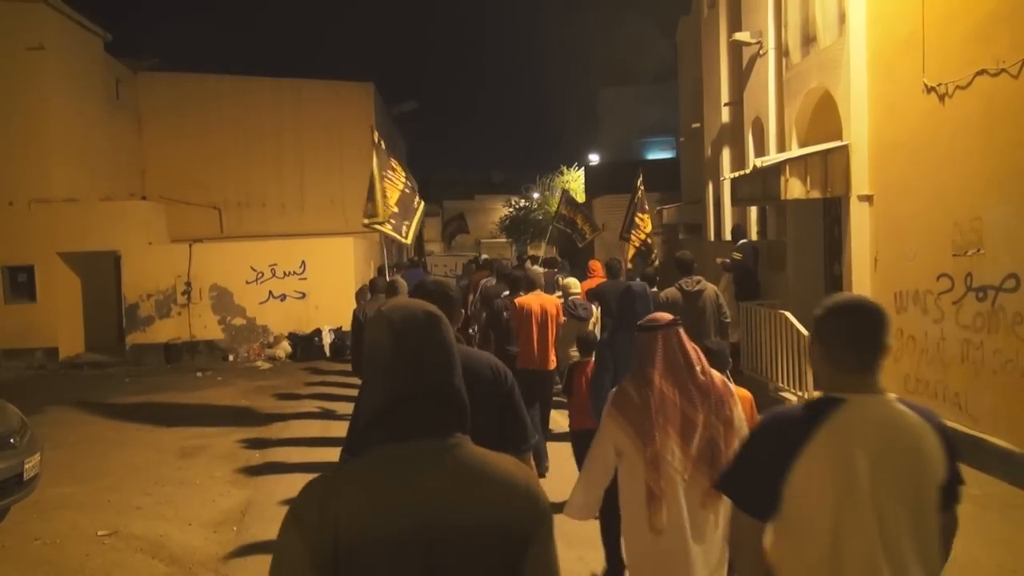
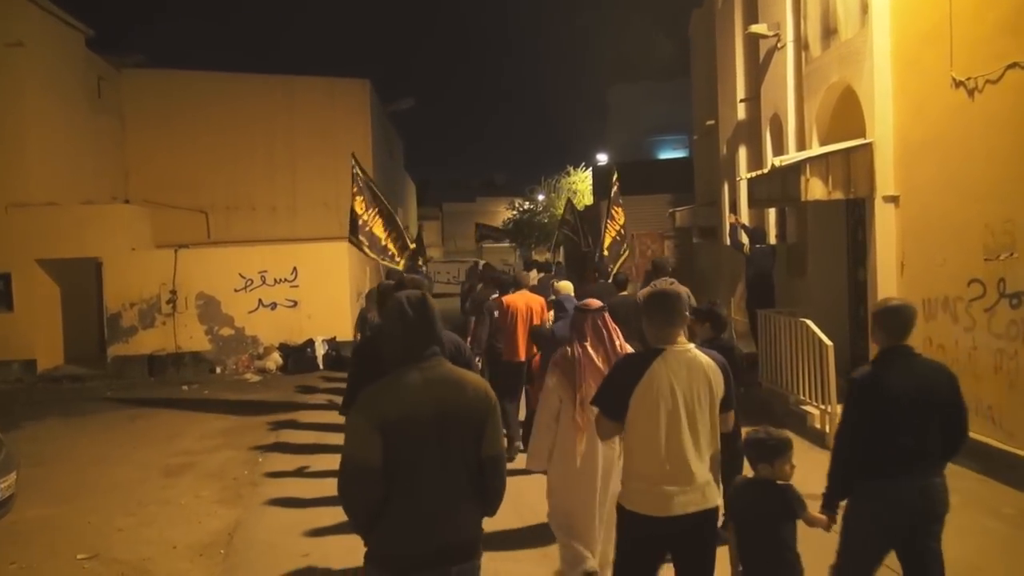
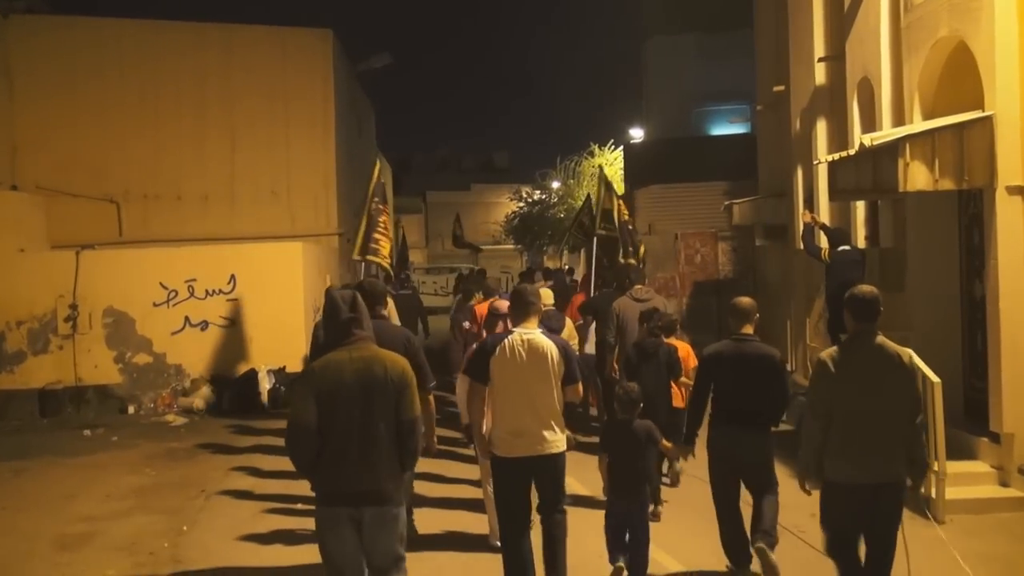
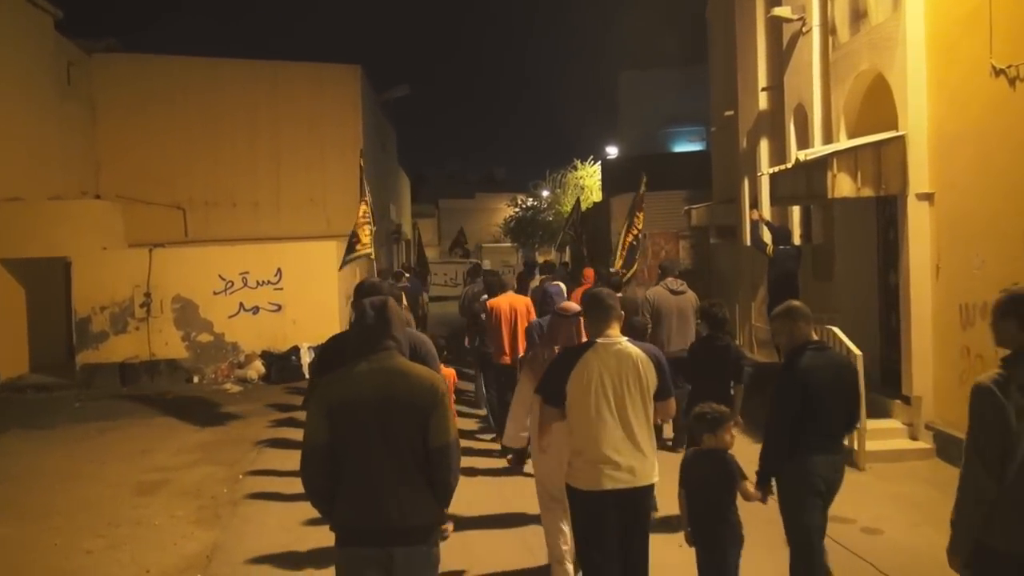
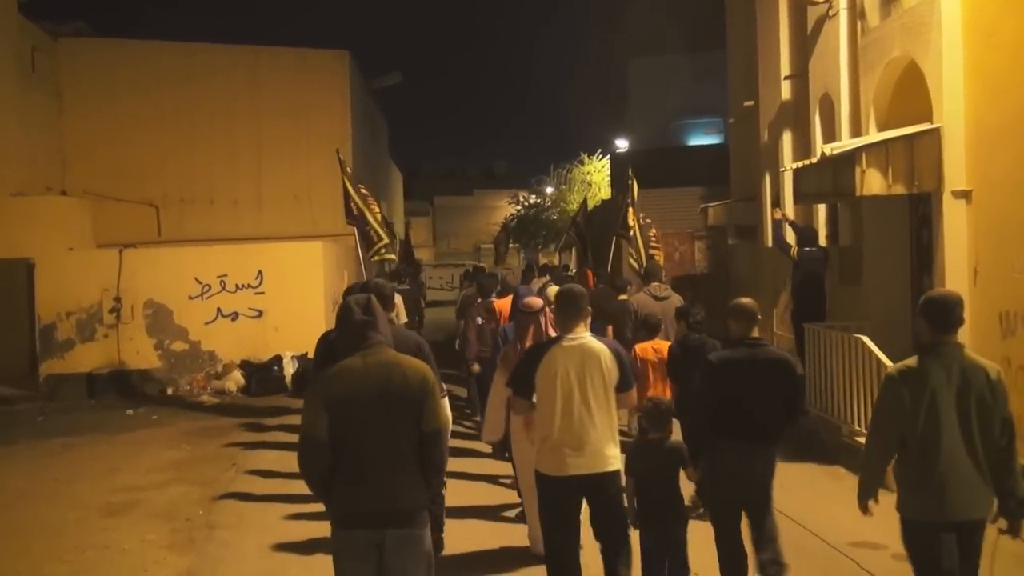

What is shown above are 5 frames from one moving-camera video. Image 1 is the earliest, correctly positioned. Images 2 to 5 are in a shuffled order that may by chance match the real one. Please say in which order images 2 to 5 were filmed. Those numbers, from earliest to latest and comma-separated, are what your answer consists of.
2, 4, 5, 3
